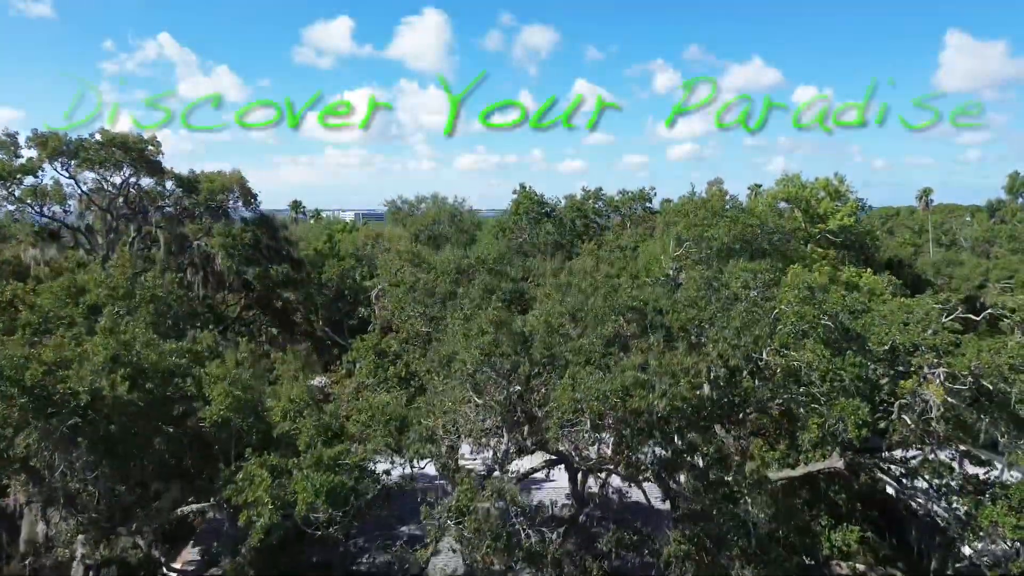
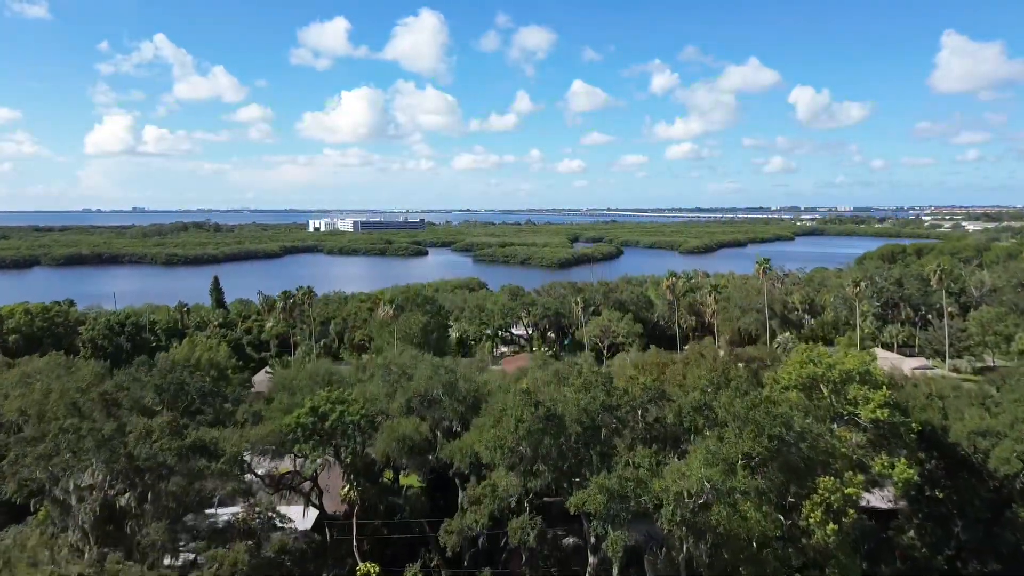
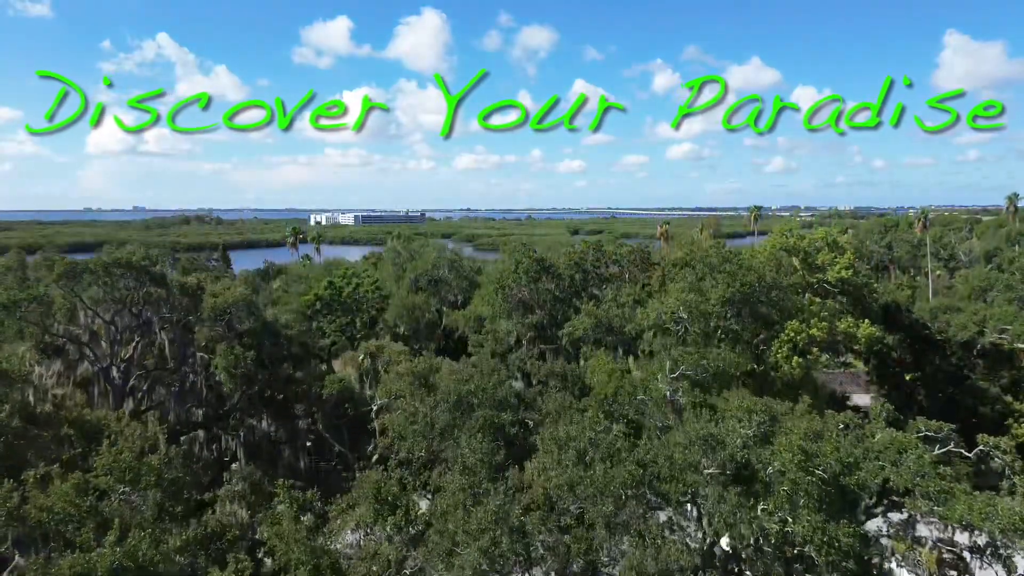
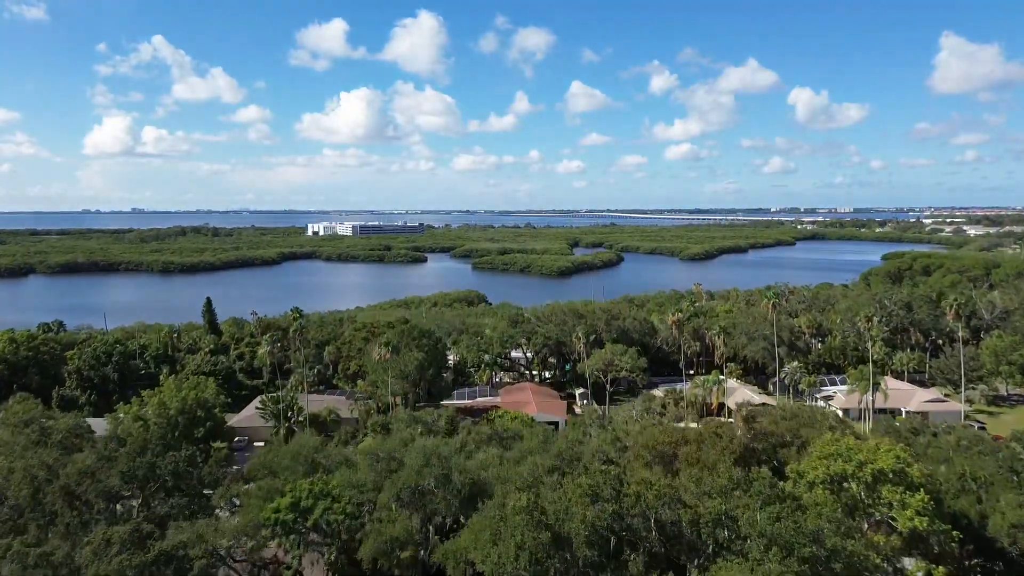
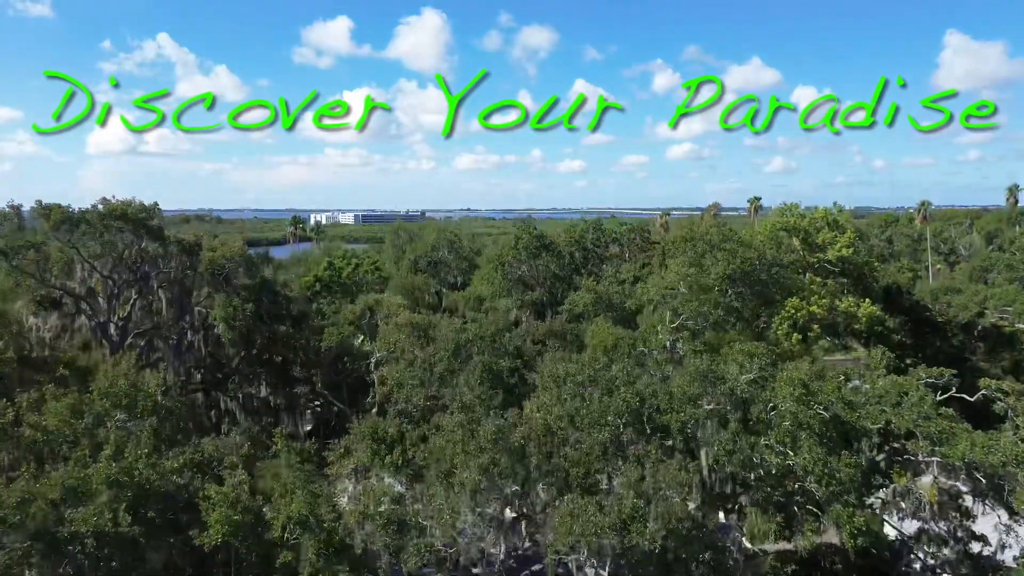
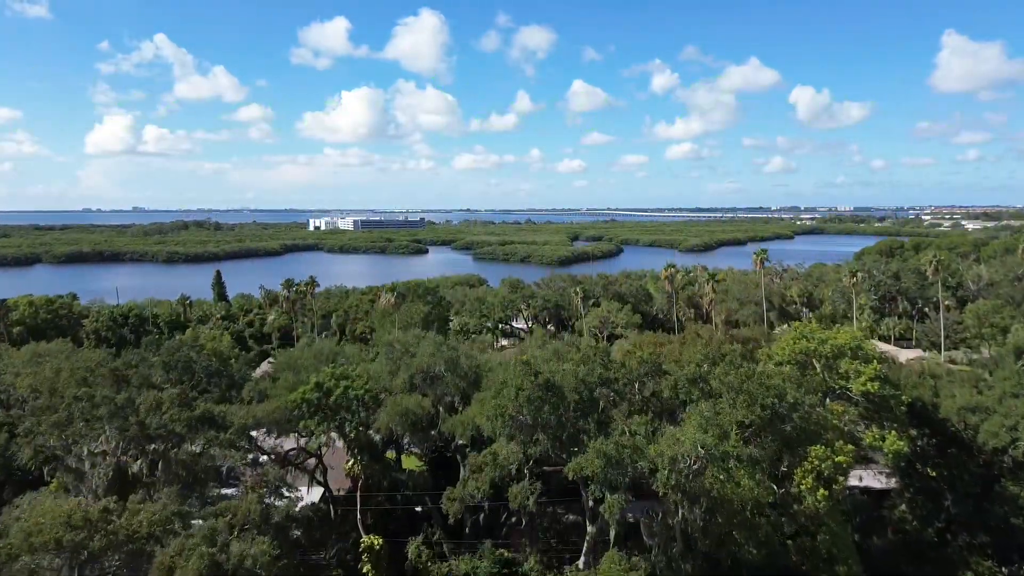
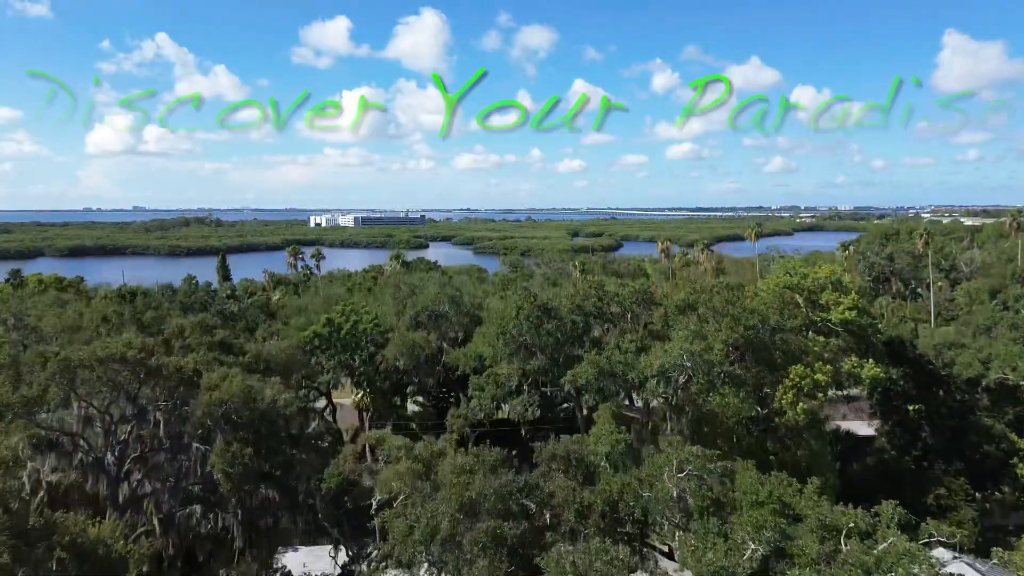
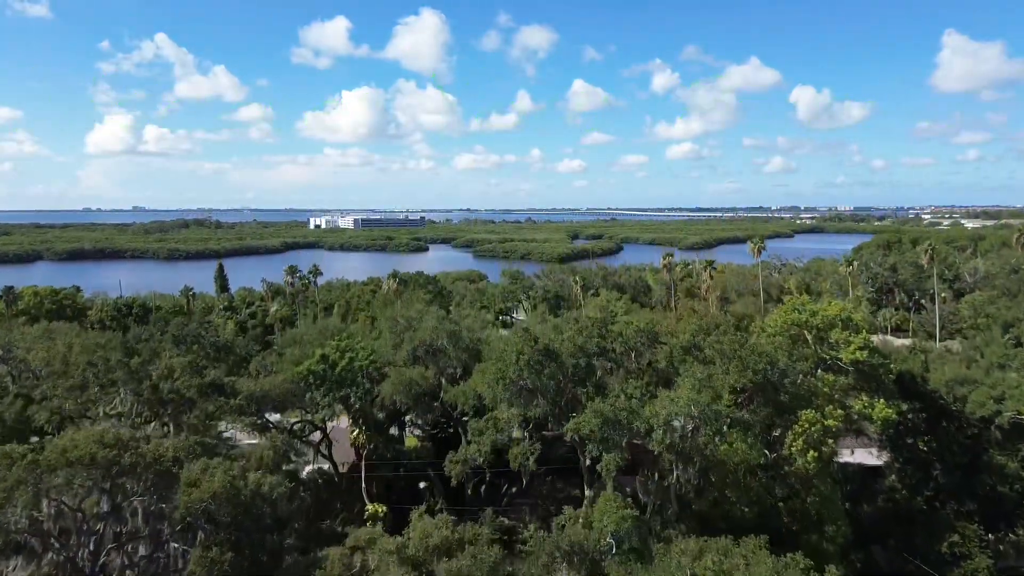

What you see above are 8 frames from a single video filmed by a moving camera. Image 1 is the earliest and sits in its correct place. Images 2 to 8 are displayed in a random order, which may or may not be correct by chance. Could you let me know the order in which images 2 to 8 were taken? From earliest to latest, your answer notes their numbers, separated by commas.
5, 3, 7, 8, 6, 2, 4
